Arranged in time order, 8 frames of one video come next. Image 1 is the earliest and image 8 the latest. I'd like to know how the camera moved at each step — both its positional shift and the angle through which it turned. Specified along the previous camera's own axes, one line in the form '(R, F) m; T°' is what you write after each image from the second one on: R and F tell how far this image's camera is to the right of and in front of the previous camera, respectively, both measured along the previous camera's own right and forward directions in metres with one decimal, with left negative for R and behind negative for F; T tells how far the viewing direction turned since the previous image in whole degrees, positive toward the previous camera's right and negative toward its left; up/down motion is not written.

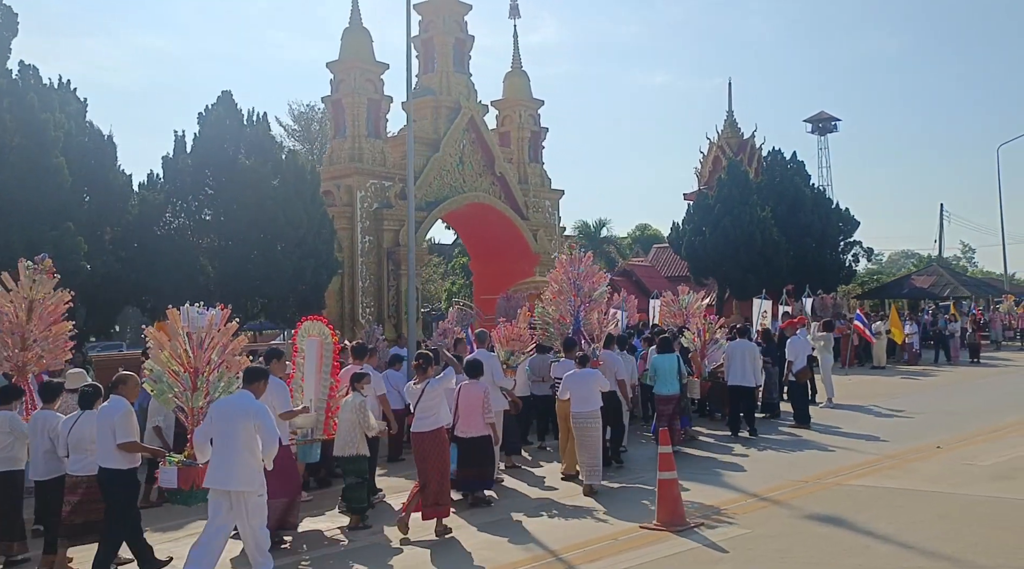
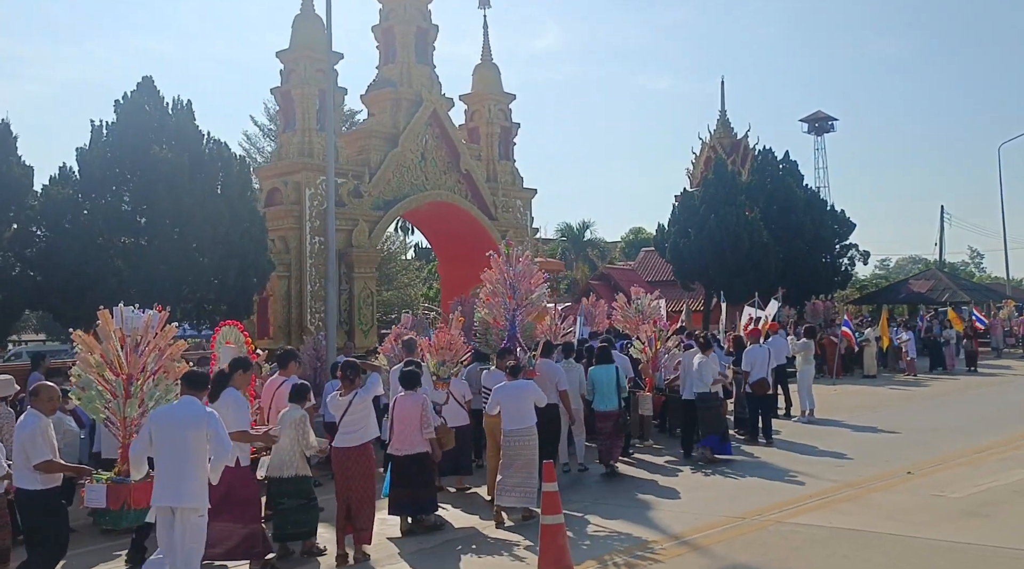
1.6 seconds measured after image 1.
(+1.1, +1.4) m; 0°
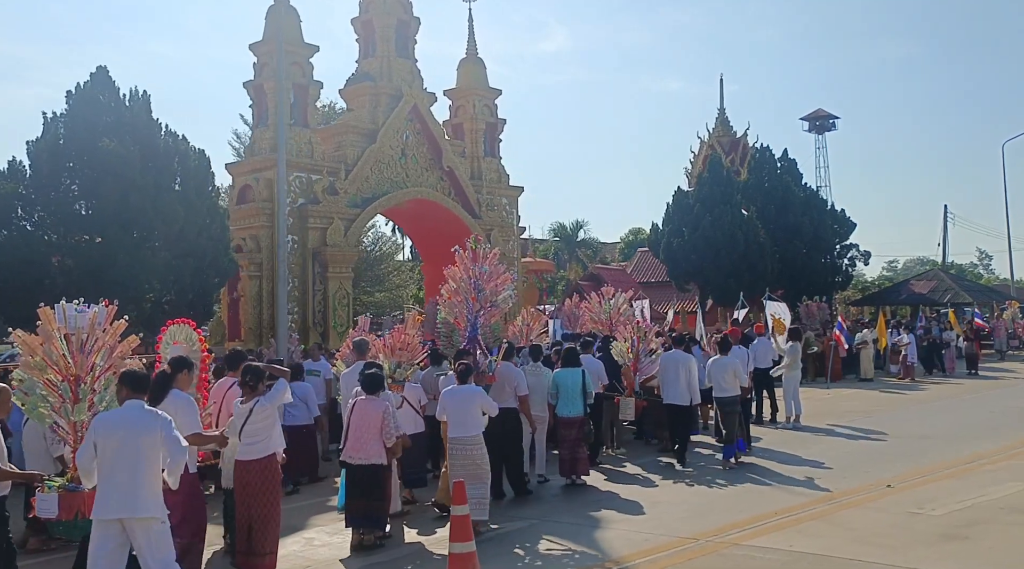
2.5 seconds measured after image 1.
(+0.6, +0.7) m; 0°
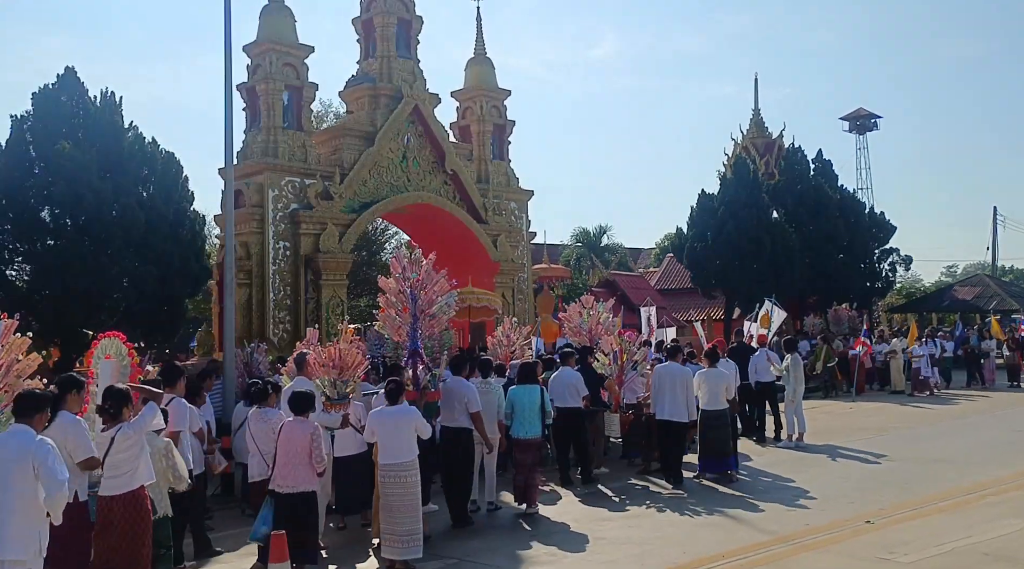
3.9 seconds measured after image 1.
(+1.1, +0.9) m; -3°
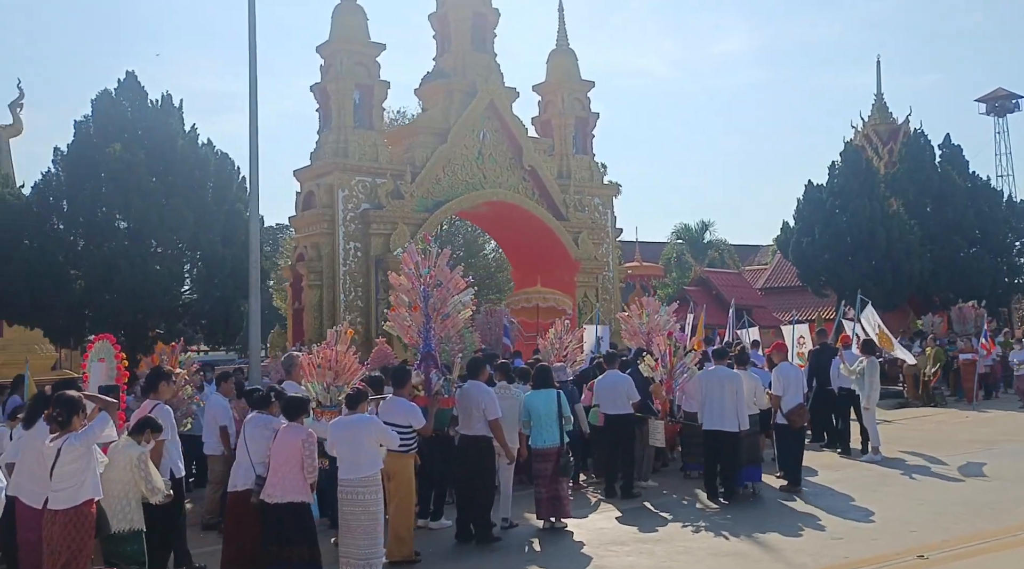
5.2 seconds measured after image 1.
(+1.1, +0.9) m; -8°
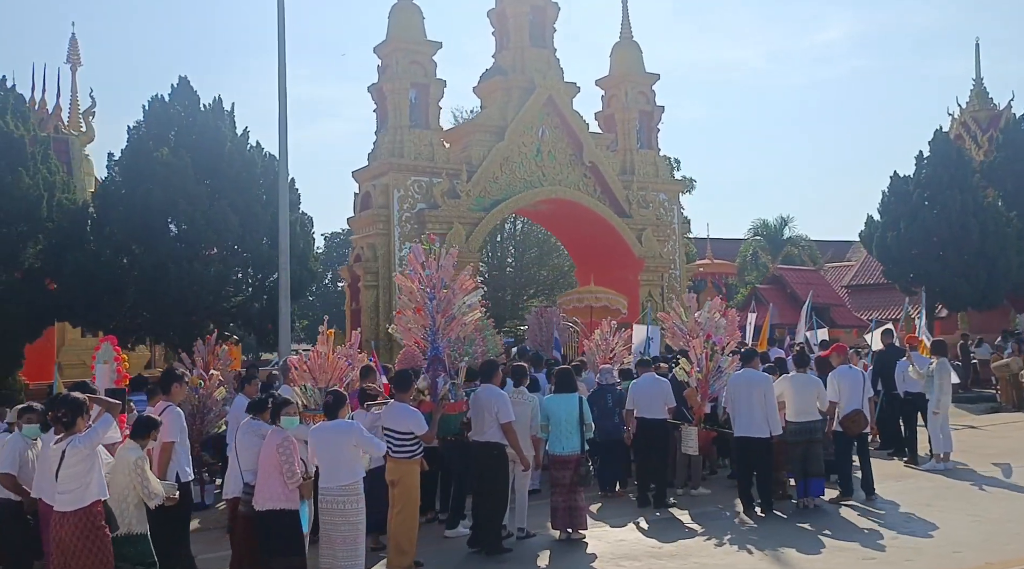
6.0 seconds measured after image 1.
(+0.7, +0.4) m; -6°
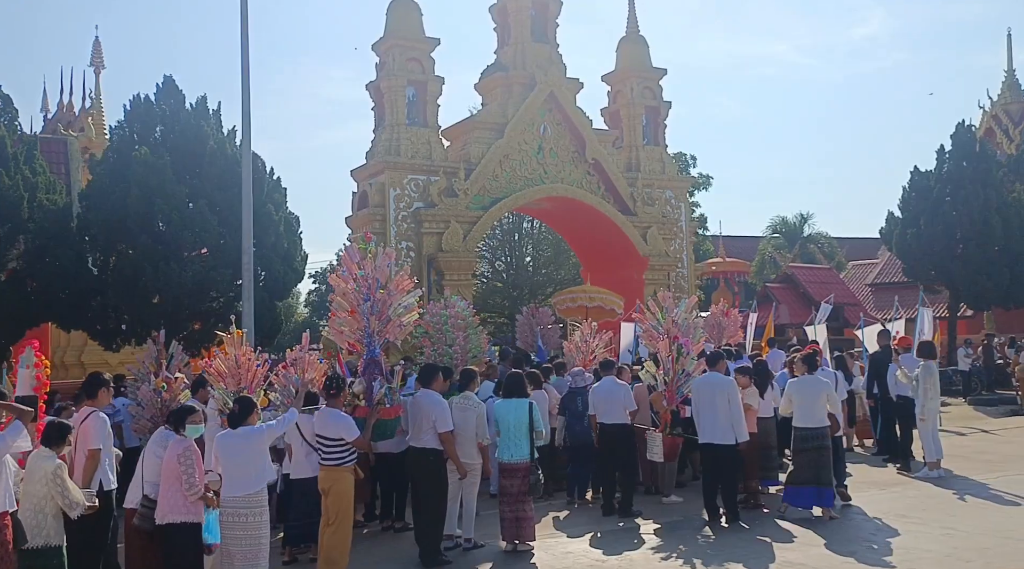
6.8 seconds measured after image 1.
(+0.8, +0.4) m; -2°
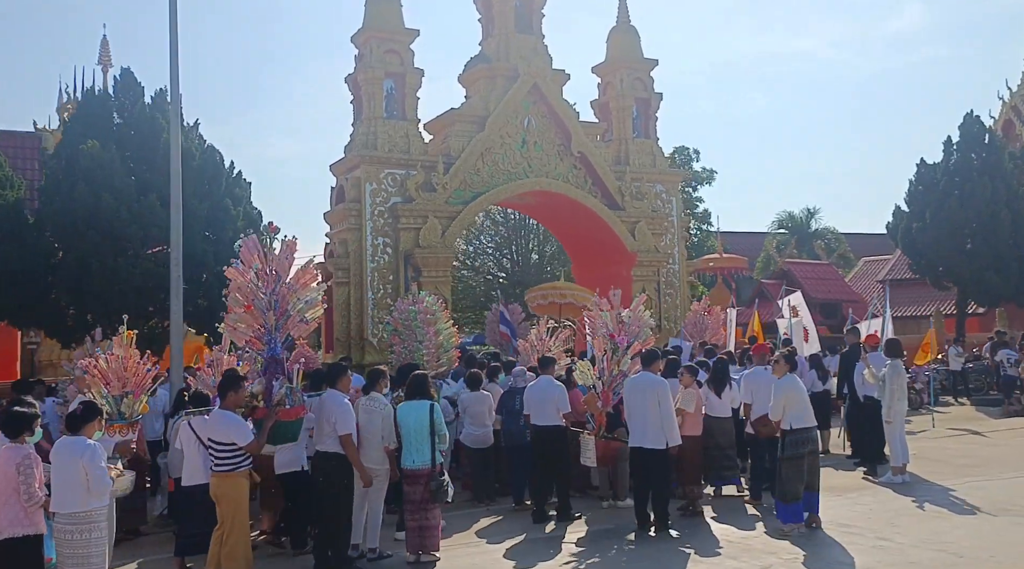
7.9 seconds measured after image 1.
(+1.0, +0.5) m; -2°
